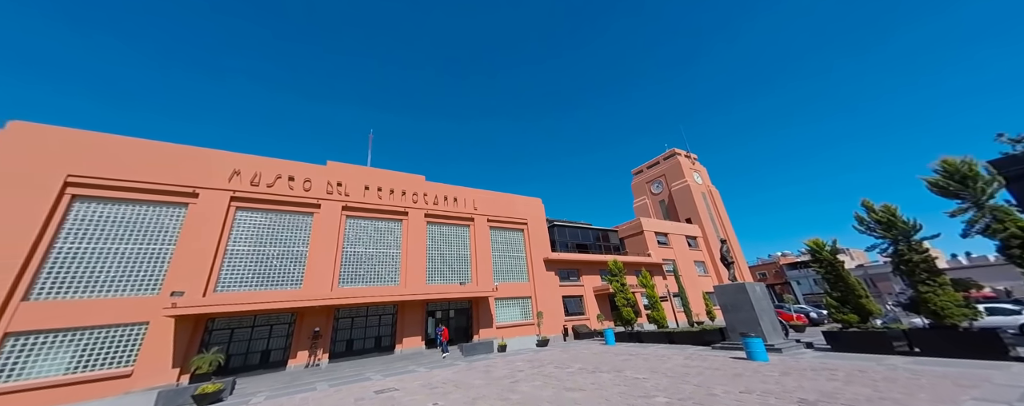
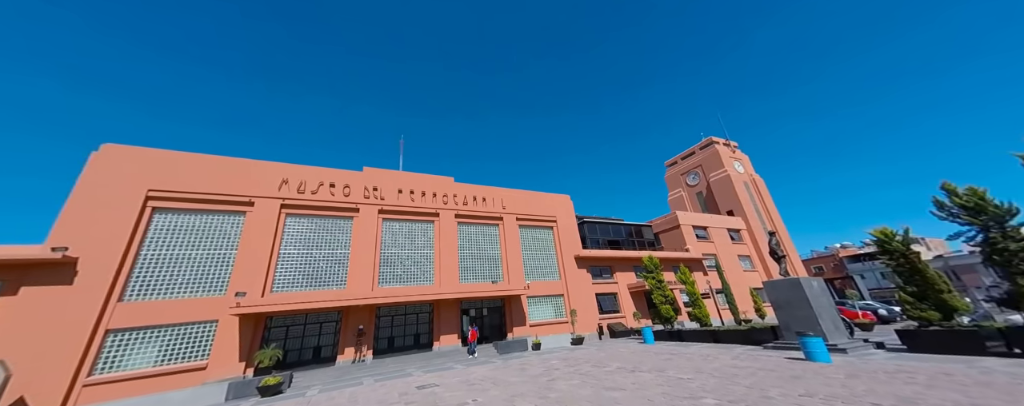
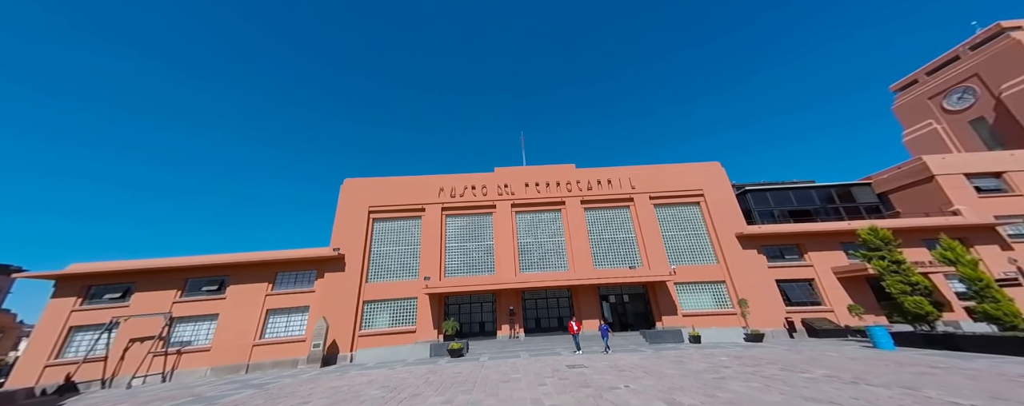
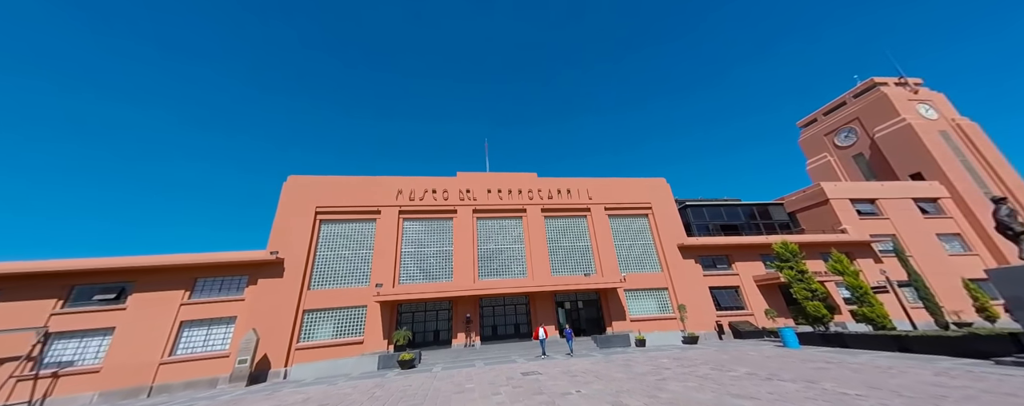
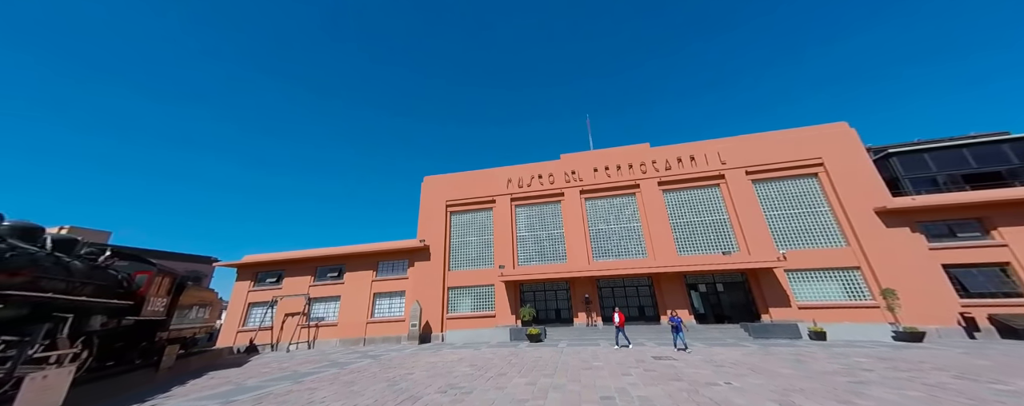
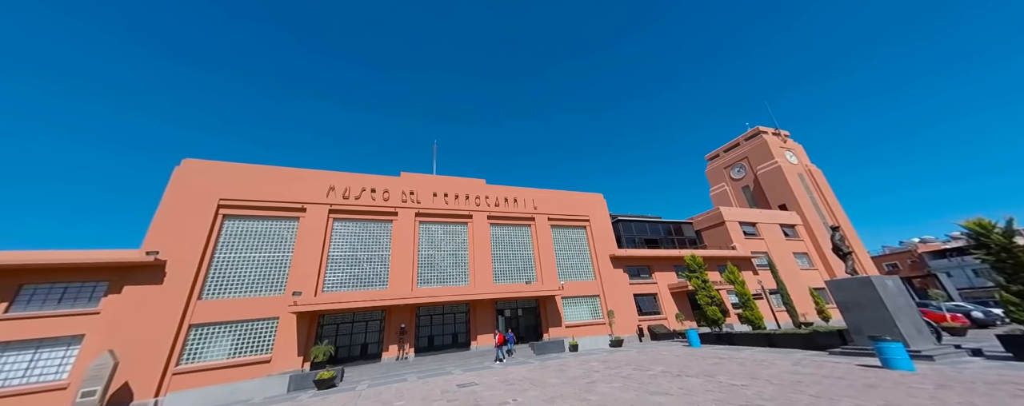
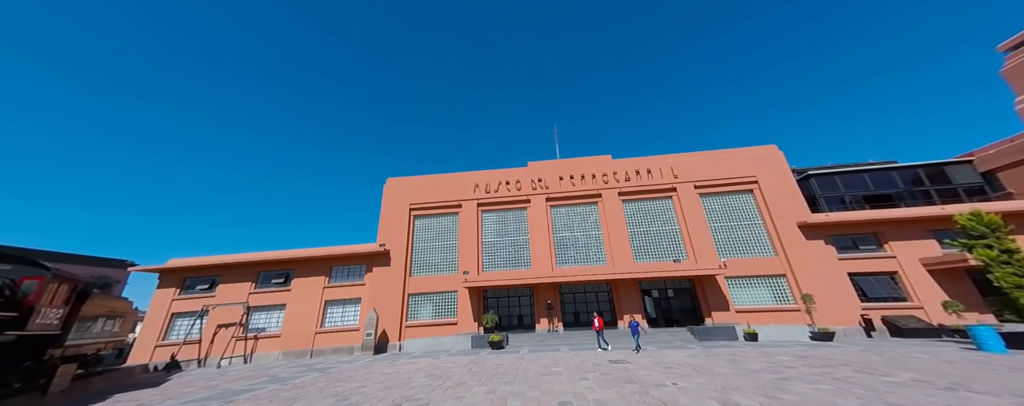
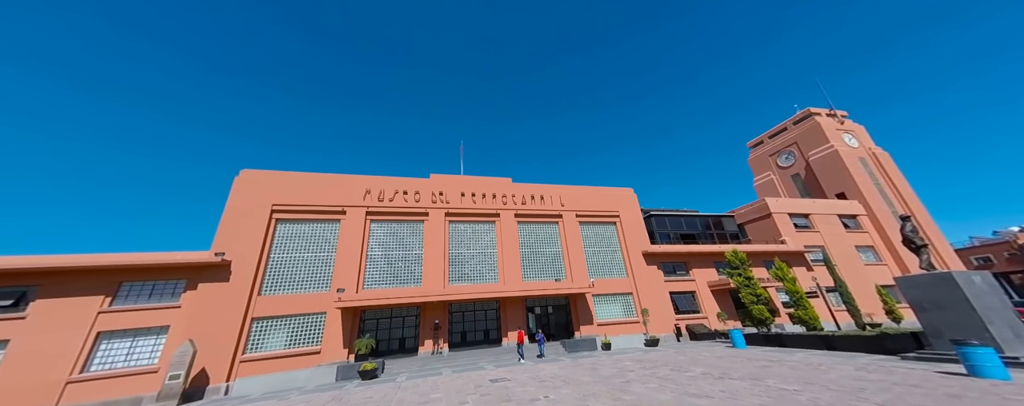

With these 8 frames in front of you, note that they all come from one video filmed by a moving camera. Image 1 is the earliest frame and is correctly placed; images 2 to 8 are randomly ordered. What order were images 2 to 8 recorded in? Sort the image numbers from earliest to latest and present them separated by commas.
2, 6, 8, 4, 3, 7, 5
